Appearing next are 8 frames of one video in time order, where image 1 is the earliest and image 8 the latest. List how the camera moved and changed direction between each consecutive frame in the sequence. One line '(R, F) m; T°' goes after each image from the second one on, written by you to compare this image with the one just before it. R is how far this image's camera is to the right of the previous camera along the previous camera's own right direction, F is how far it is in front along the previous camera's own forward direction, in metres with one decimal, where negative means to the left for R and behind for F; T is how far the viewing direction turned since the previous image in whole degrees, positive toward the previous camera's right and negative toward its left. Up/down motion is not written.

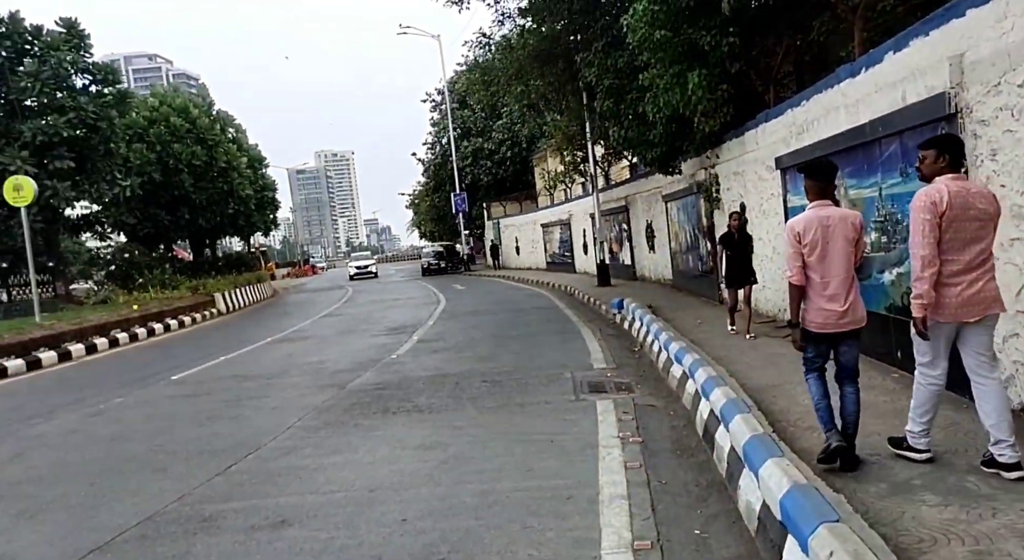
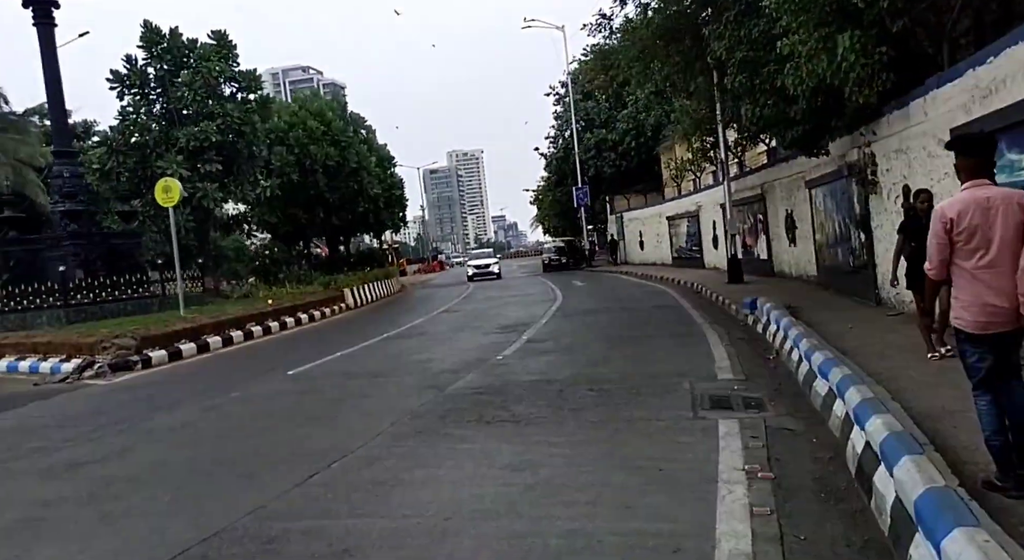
(+0.2, +1.1) m; -9°
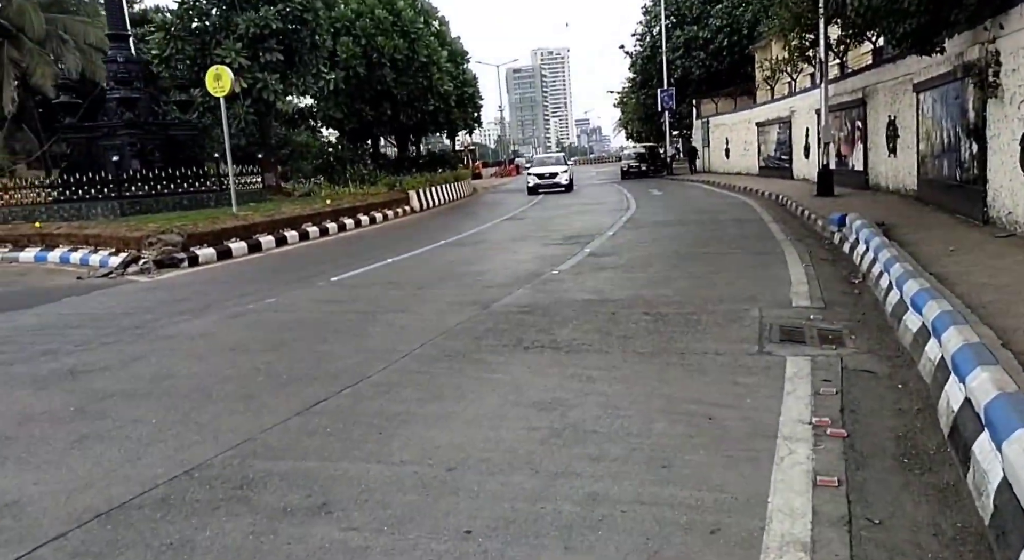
(+0.3, +0.9) m; -6°
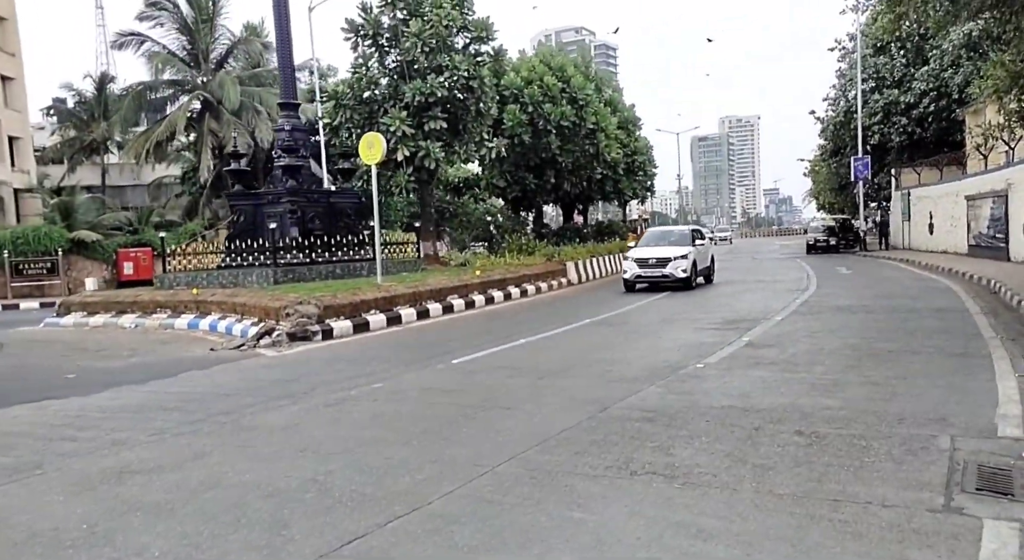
(+0.5, +1.2) m; -13°
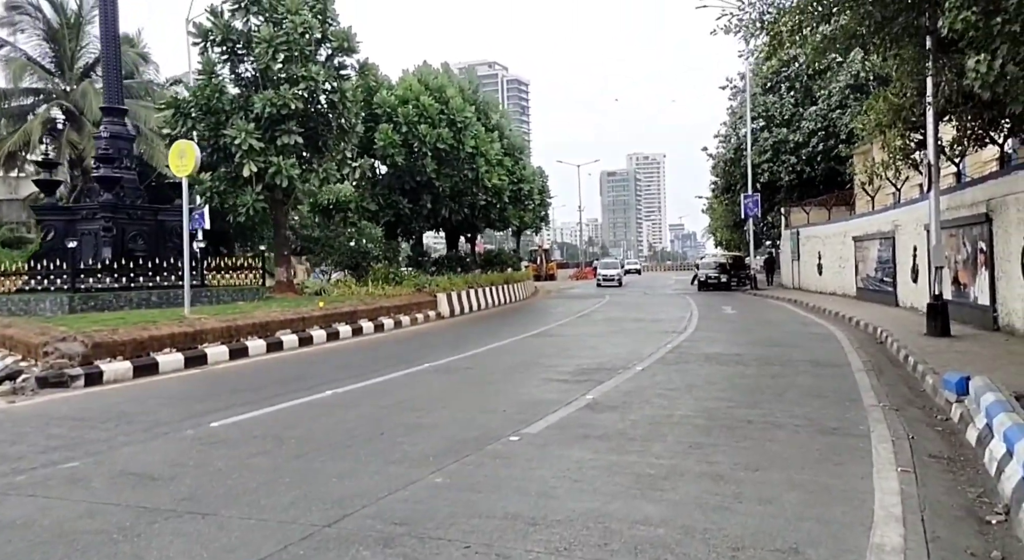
(+1.3, +2.0) m; +6°
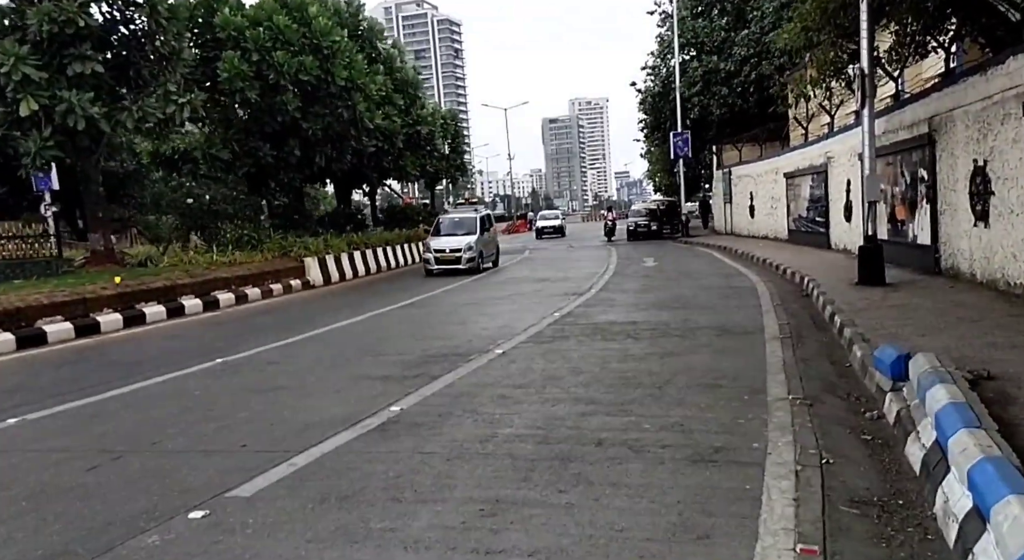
(+1.6, +2.8) m; +3°
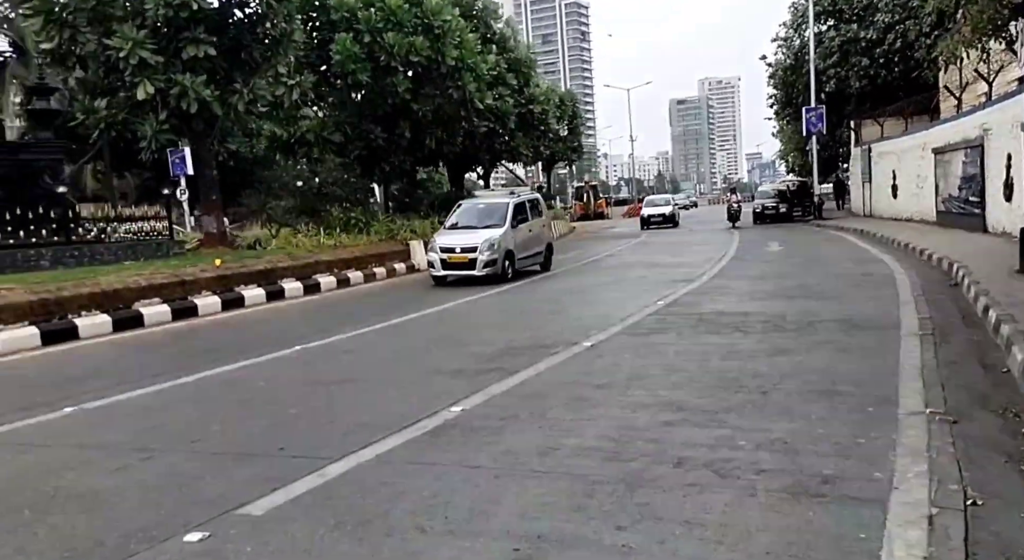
(+0.4, +0.9) m; -9°
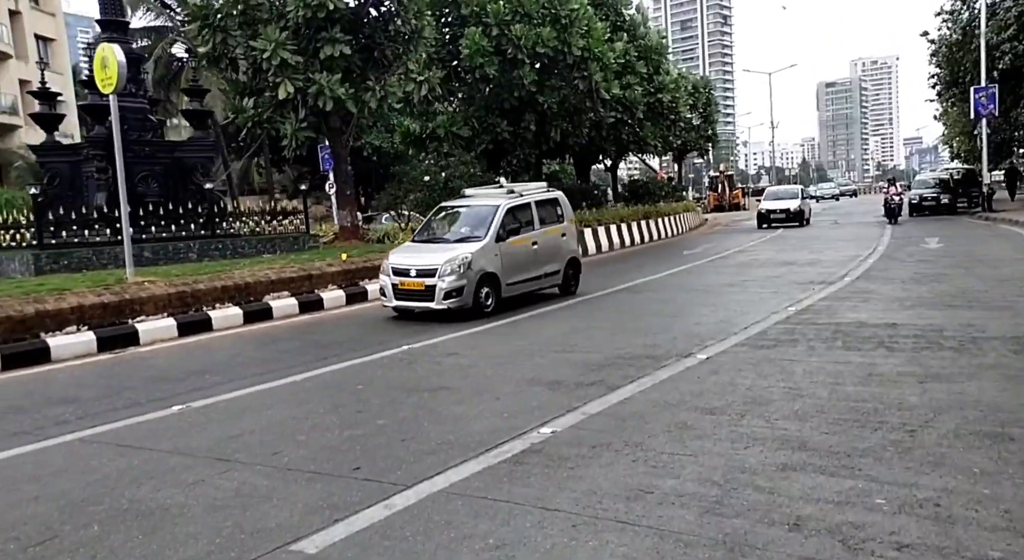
(+0.2, +0.6) m; -9°
